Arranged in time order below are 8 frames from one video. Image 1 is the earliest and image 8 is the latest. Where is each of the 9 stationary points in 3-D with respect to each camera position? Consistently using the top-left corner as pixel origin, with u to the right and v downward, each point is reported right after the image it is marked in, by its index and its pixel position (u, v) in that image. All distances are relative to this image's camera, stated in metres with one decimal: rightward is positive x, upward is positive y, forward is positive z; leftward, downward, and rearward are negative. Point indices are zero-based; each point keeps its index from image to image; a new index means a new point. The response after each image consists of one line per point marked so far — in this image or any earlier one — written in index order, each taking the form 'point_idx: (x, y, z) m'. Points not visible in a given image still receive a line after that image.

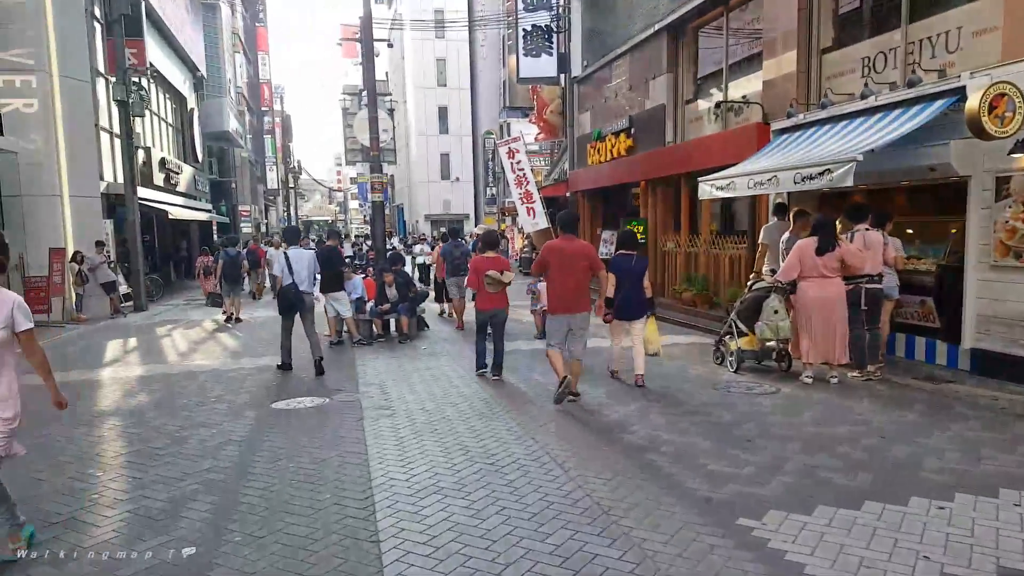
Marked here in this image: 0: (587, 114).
0: (+2.0, +4.5, +18.7) m
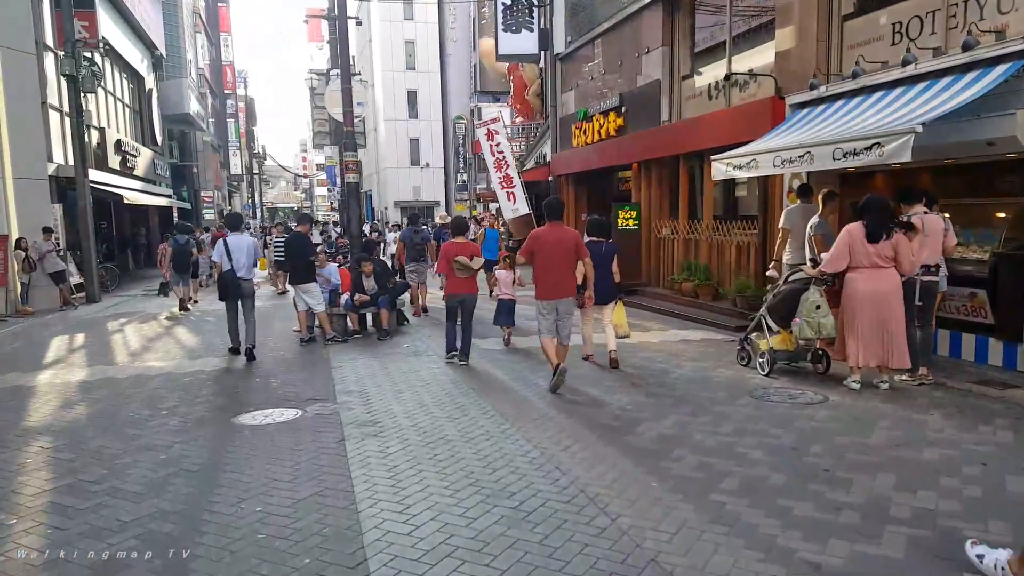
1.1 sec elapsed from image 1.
0: (+1.5, +4.8, +17.6) m
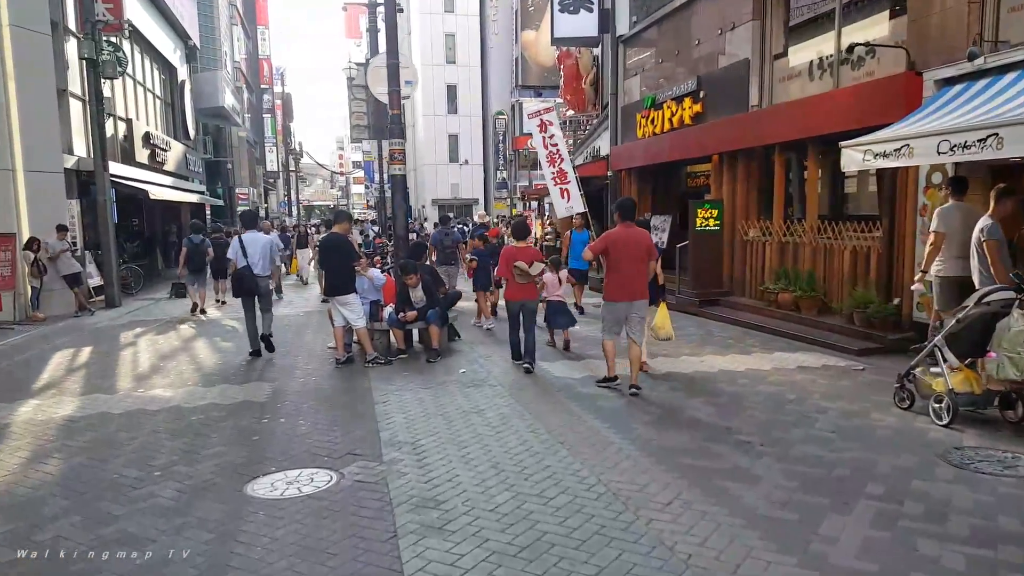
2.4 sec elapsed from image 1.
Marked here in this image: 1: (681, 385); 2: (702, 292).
0: (+2.8, +4.7, +16.0) m
1: (+1.6, -0.9, +6.7) m
2: (+3.1, -0.1, +11.6) m
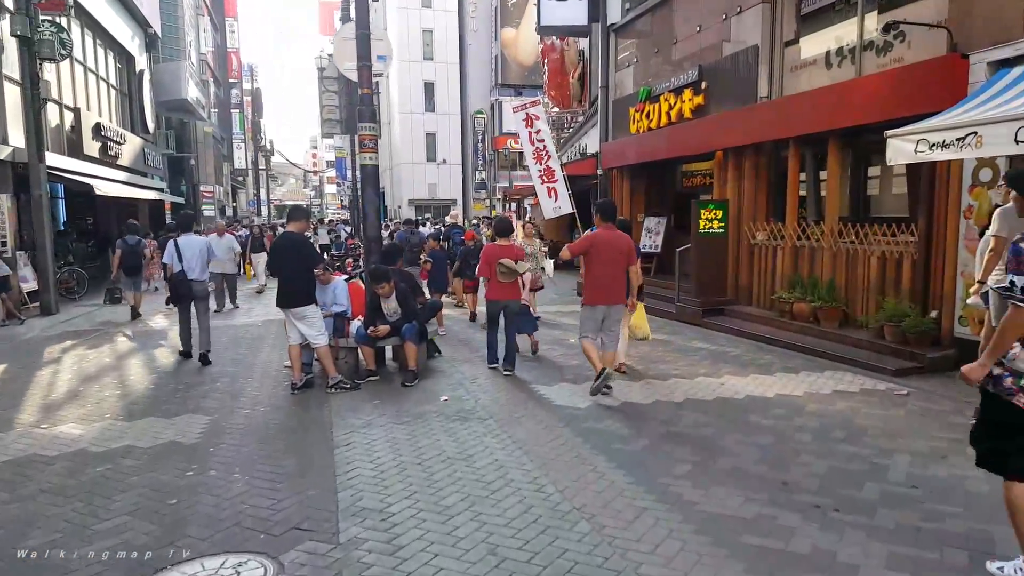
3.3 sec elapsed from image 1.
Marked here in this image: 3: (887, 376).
0: (+2.4, +4.5, +15.0) m
1: (+1.5, -1.0, +5.6) m
2: (+2.8, -0.2, +10.6) m
3: (+3.6, -0.9, +7.0) m
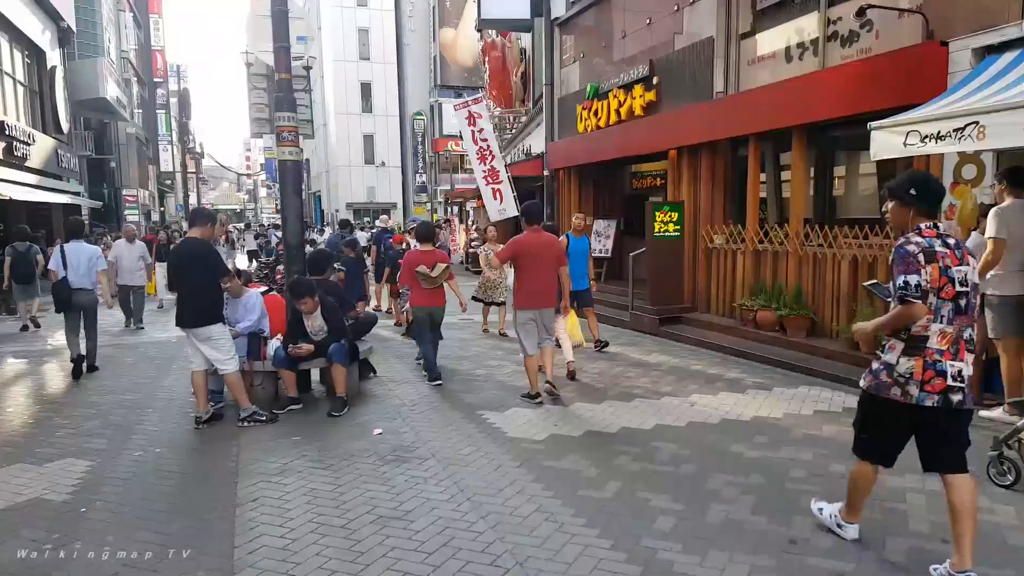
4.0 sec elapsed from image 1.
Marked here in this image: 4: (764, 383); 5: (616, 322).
0: (+1.3, +4.4, +14.3) m
1: (+1.2, -1.1, +4.9) m
2: (+2.1, -0.3, +9.9) m
3: (+3.2, -0.9, +6.4) m
4: (+2.4, -0.9, +6.9) m
5: (+1.6, -0.5, +10.8) m
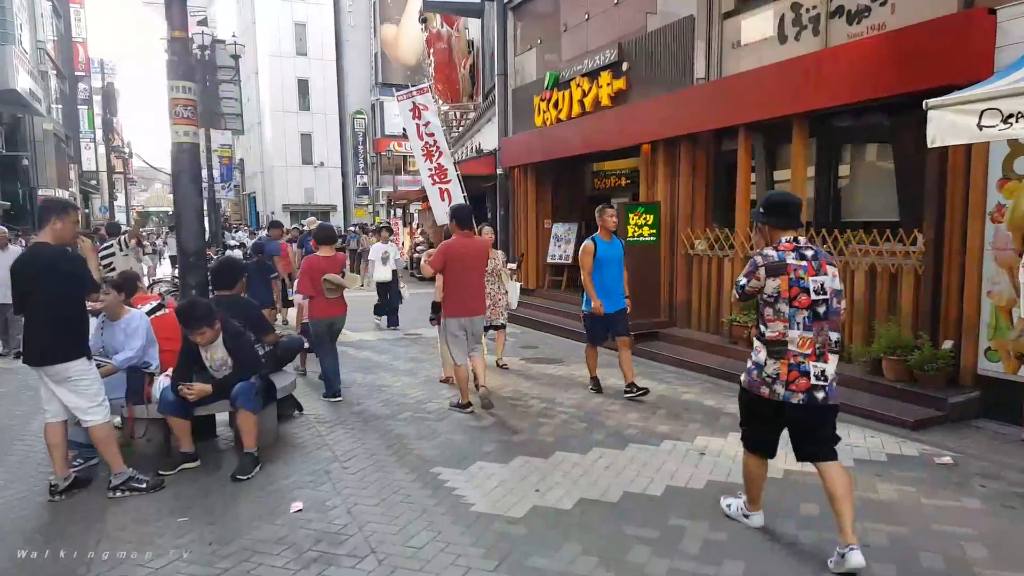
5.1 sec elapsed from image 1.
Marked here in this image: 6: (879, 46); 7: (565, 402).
0: (+0.3, +4.2, +13.0) m
1: (+1.0, -1.2, +3.6) m
2: (+1.5, -0.4, +8.7) m
3: (+2.9, -1.0, +5.3) m
4: (+2.1, -1.0, +5.8) m
5: (+1.0, -0.7, +9.6) m
6: (+3.1, +2.1, +6.2) m
7: (+0.5, -1.0, +6.3) m
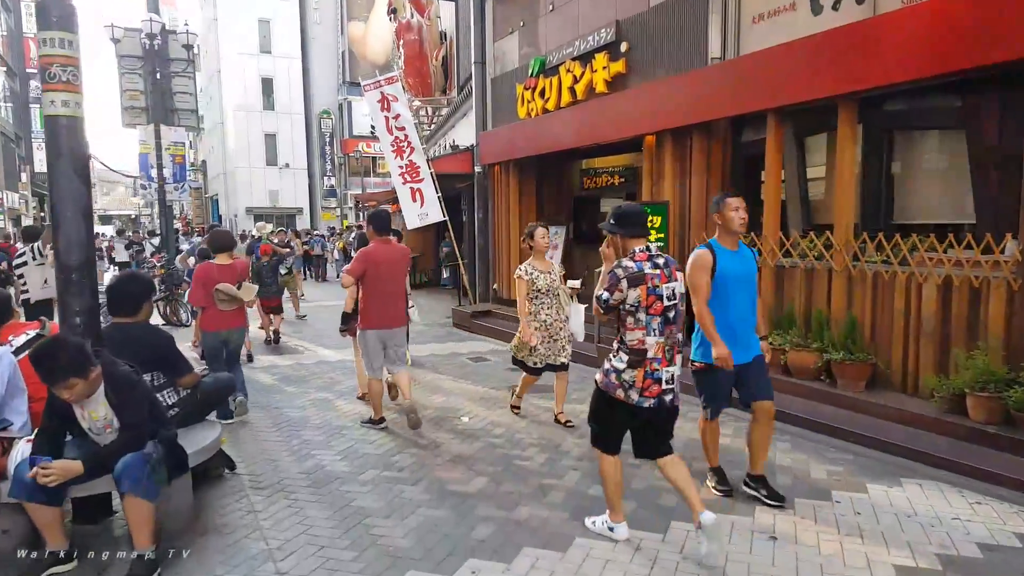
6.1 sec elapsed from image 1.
0: (0.0, +4.1, +11.7) m
1: (+1.1, -1.3, +2.3) m
2: (+1.4, -0.6, +7.4) m
3: (+2.9, -1.2, +4.1) m
4: (+2.1, -1.2, +4.5) m
5: (+0.8, -0.8, +8.3) m
6: (+3.1, +1.9, +5.0) m
7: (+0.4, -1.1, +5.0) m
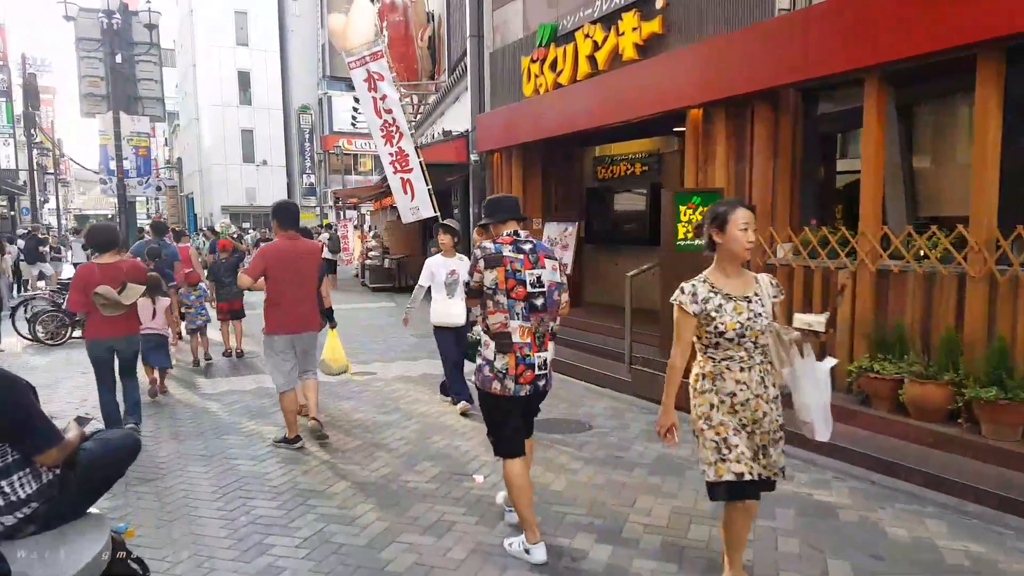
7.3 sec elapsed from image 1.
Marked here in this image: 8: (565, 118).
0: (+0.1, +4.0, +10.2) m
1: (+1.4, -1.4, +0.8) m
2: (+1.5, -0.6, +5.9) m
3: (+3.1, -1.2, +2.6) m
4: (+2.3, -1.2, +3.0) m
5: (+0.9, -0.9, +6.8) m
6: (+3.3, +1.9, +3.5) m
7: (+0.6, -1.2, +3.5) m
8: (+0.6, +2.0, +8.4) m
